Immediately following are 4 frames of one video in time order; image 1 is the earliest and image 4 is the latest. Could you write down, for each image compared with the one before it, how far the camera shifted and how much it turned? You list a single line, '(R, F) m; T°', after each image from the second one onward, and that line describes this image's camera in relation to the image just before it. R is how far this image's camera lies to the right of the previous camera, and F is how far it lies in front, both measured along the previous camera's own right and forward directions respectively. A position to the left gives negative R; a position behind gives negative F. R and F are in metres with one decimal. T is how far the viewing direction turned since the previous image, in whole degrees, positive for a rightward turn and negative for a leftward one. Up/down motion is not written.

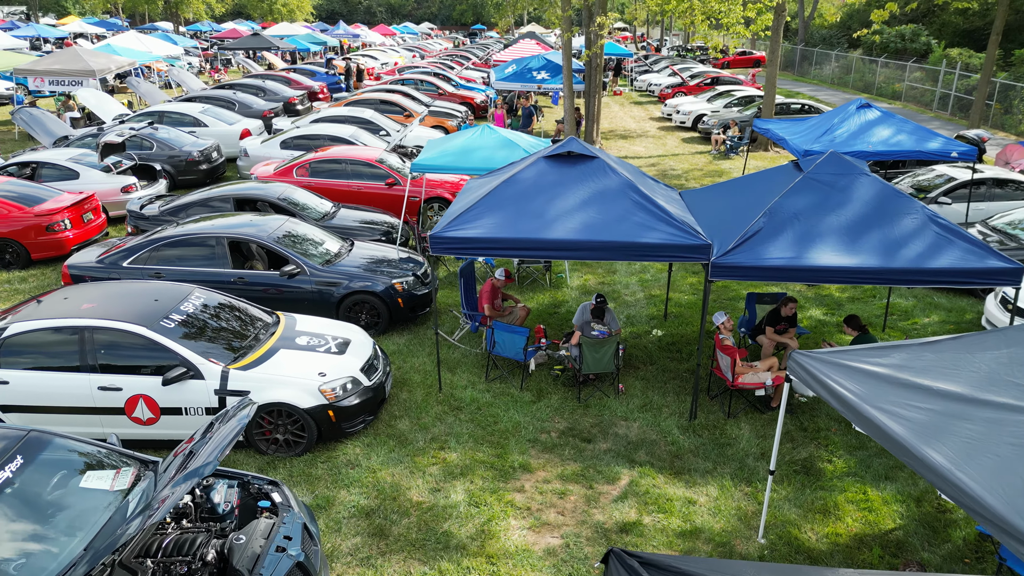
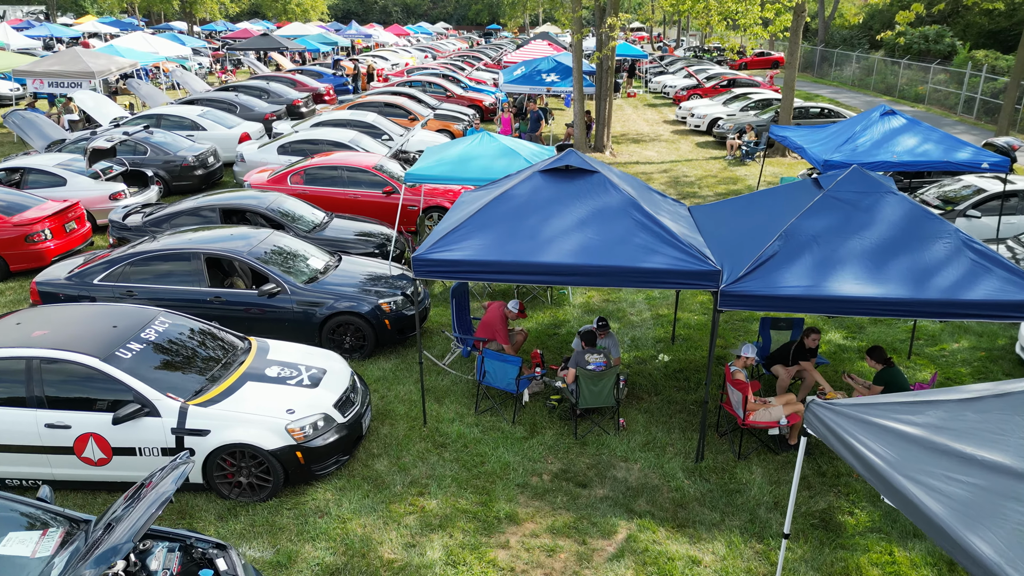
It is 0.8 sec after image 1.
(+0.2, +0.6) m; -1°
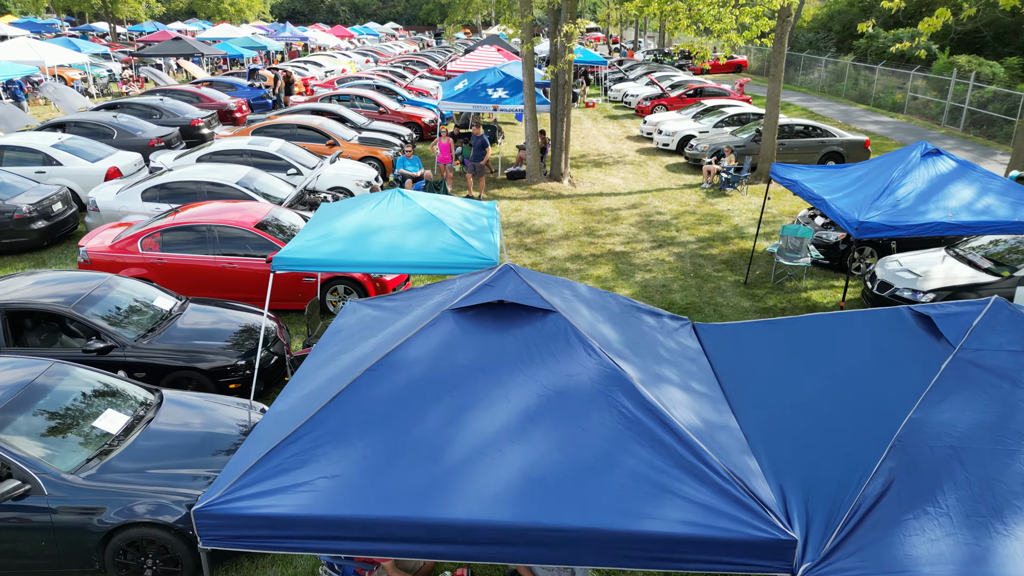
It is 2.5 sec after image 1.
(+0.4, +3.0) m; +3°
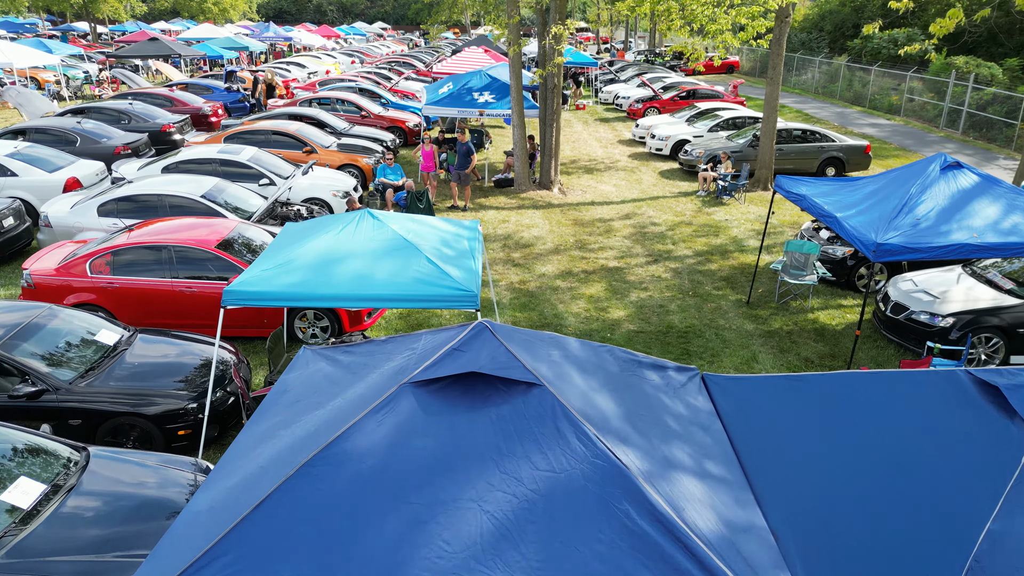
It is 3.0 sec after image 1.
(+0.1, +0.7) m; +1°
